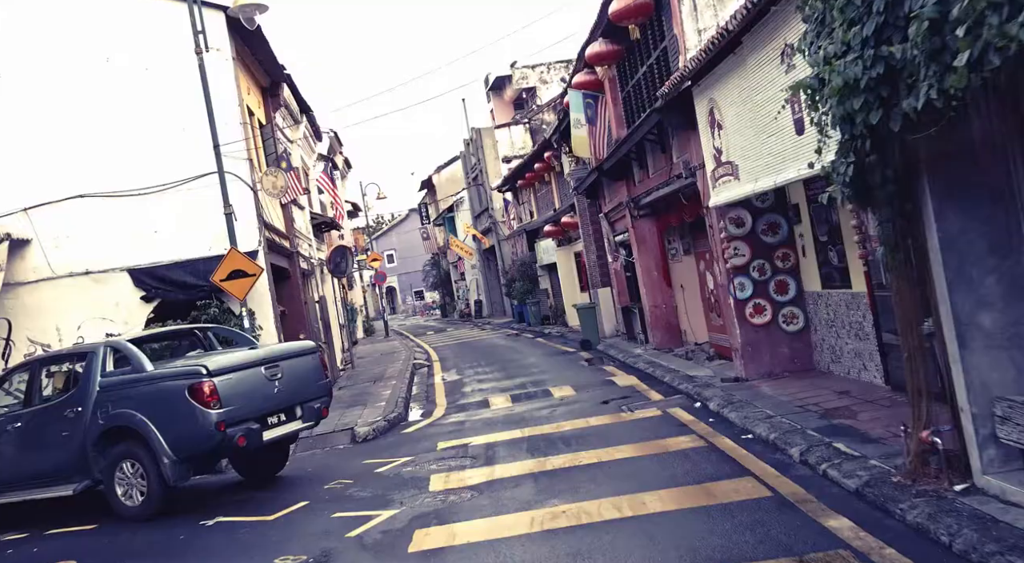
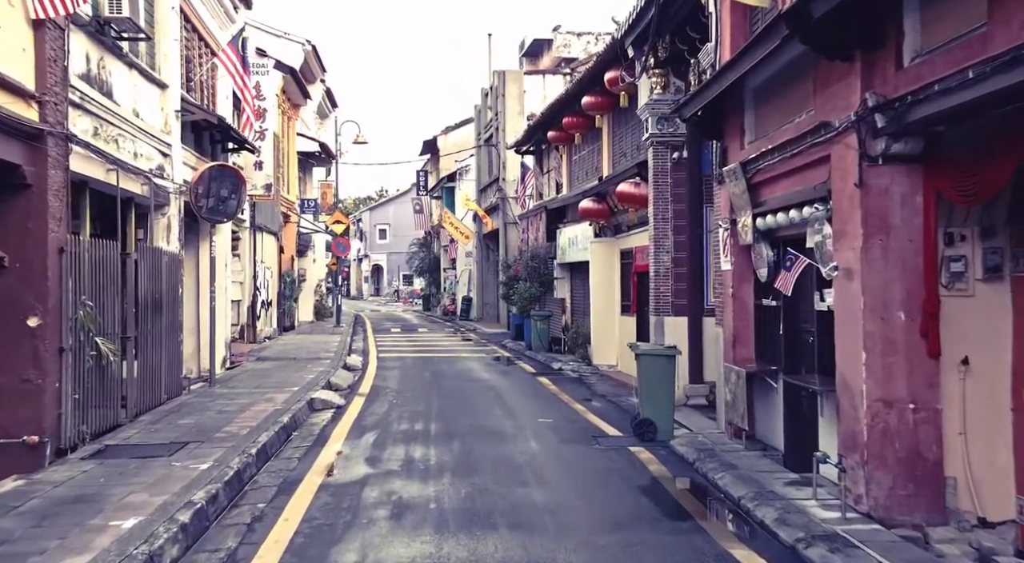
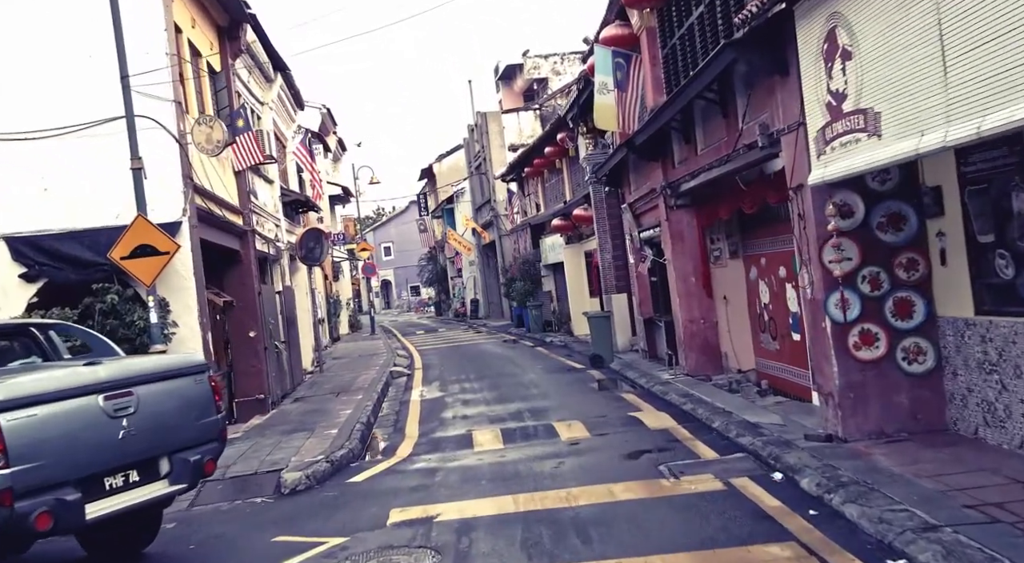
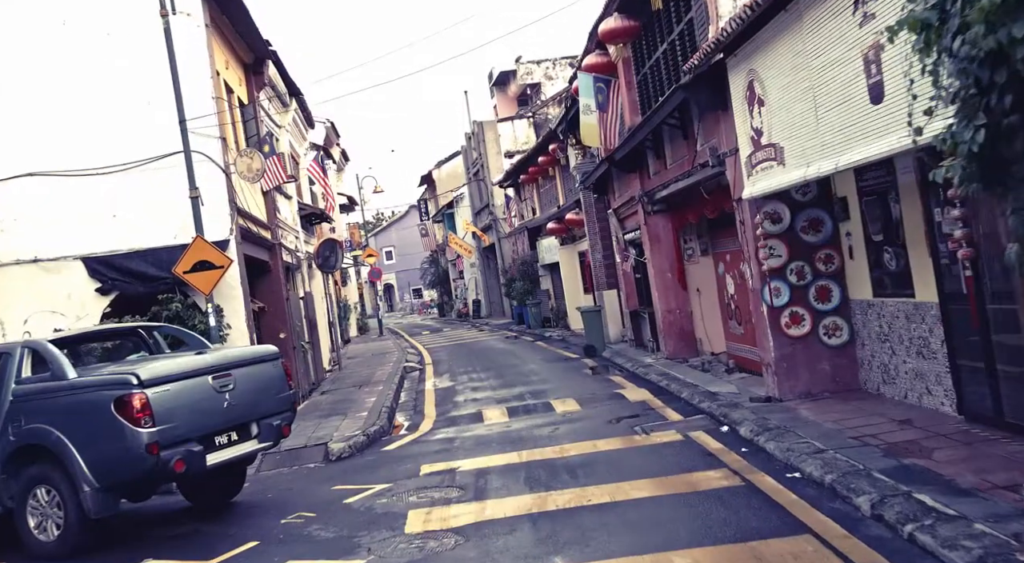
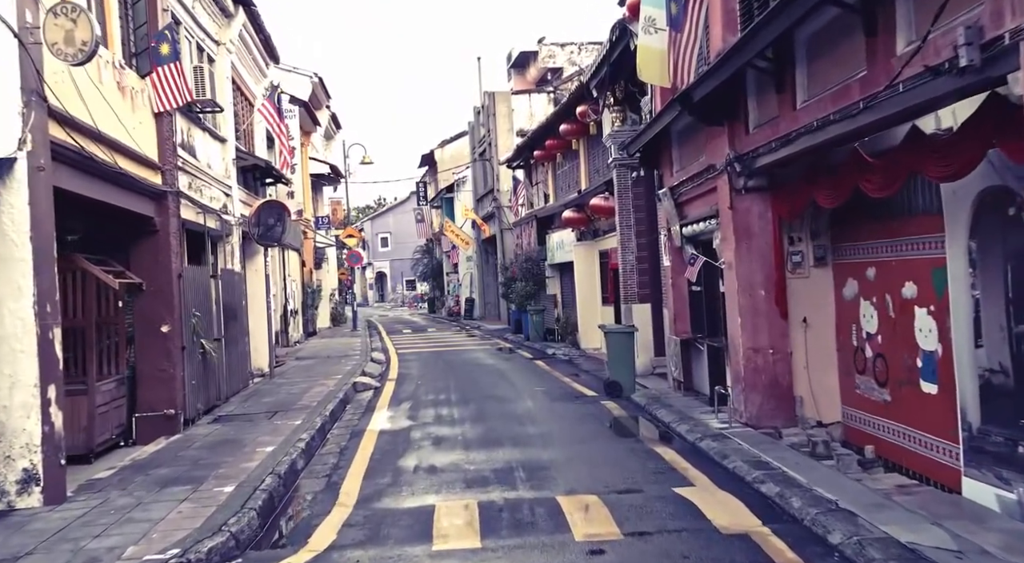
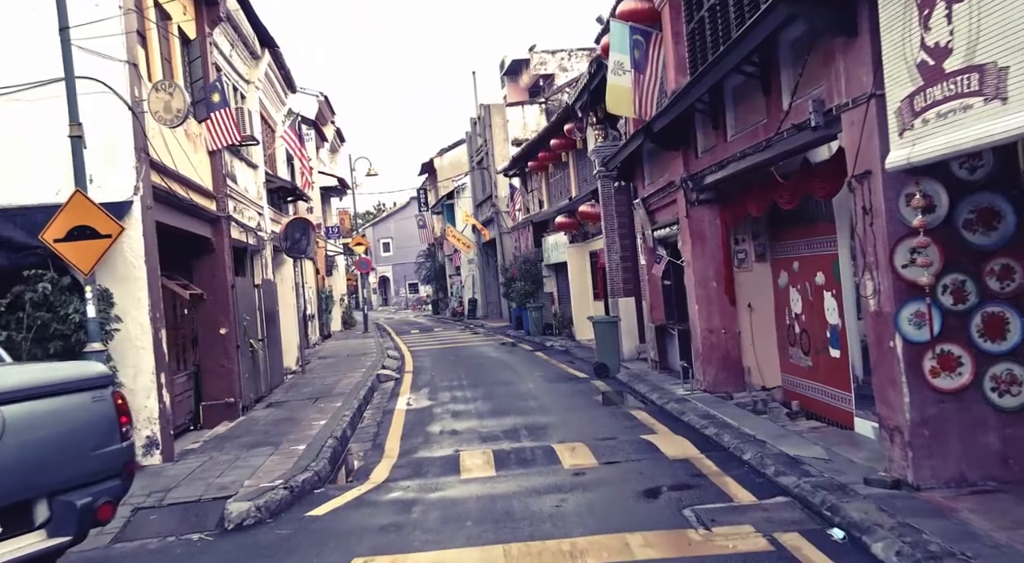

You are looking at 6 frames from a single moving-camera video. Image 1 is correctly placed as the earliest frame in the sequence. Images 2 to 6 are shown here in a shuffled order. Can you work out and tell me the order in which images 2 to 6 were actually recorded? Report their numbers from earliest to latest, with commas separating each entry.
4, 3, 6, 5, 2
